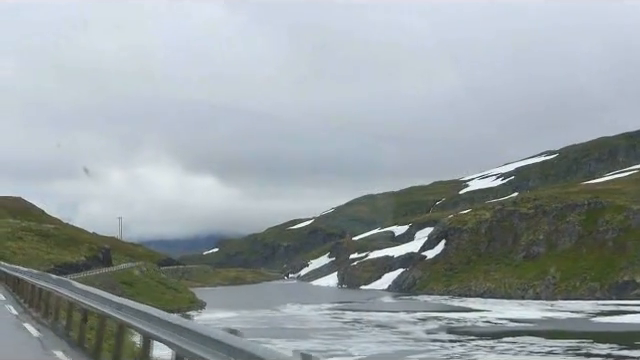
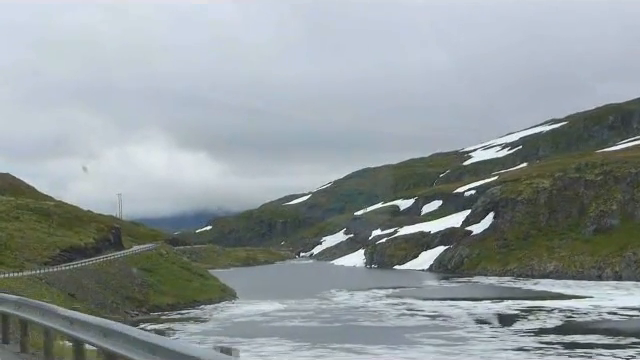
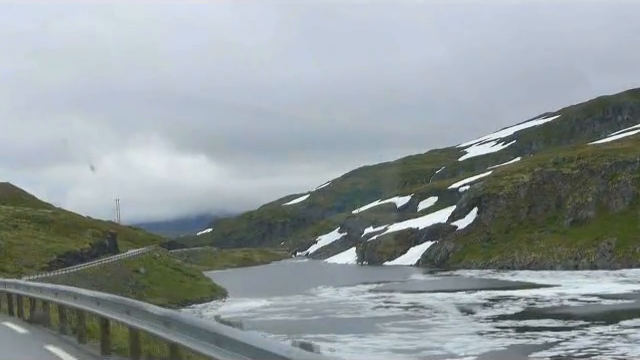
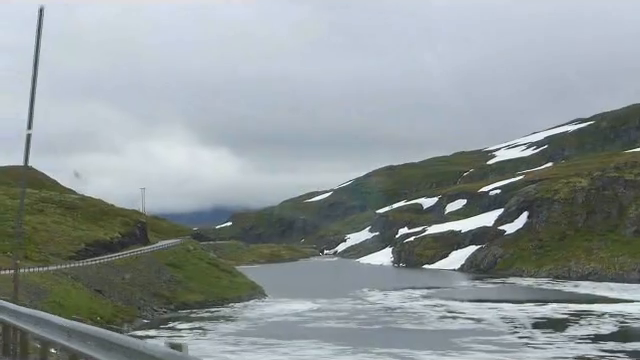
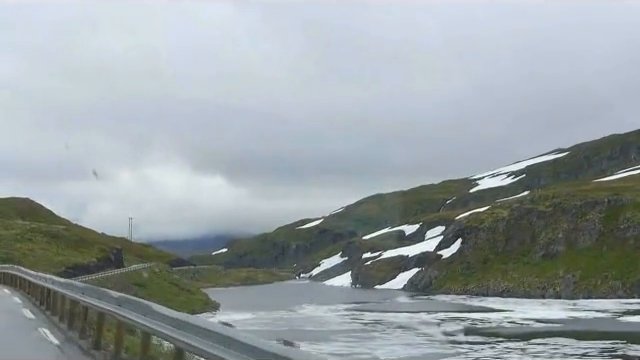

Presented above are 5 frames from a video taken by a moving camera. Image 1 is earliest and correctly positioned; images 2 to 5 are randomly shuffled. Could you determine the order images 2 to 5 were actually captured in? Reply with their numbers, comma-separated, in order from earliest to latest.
5, 3, 2, 4
